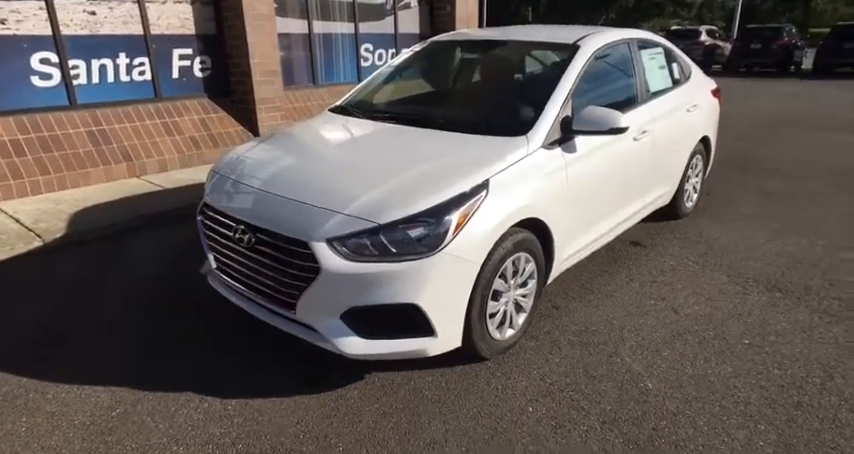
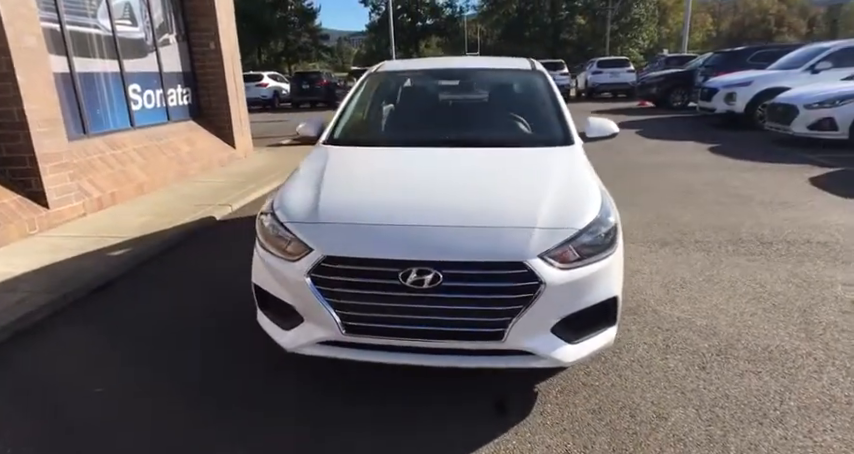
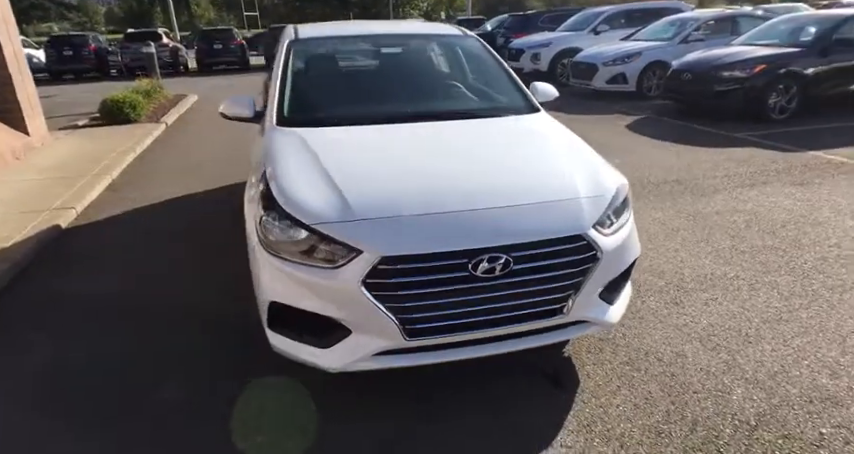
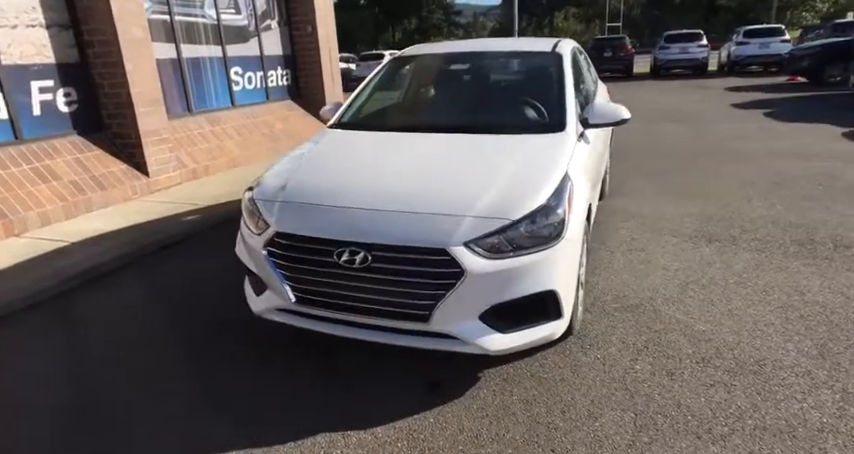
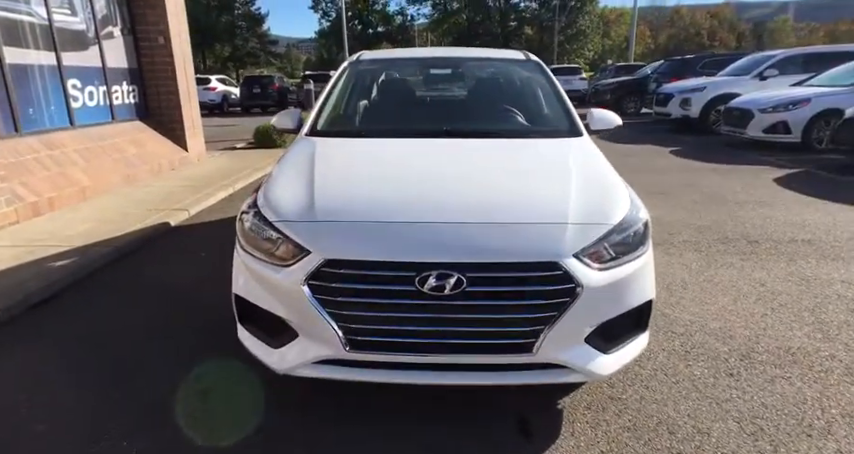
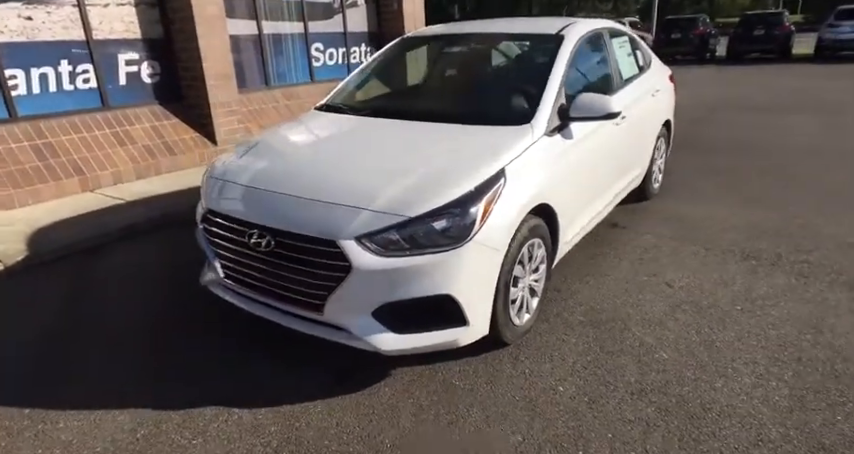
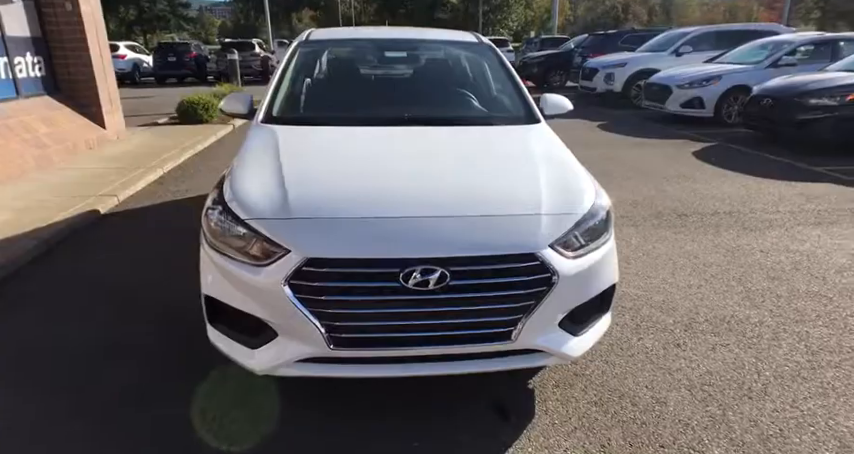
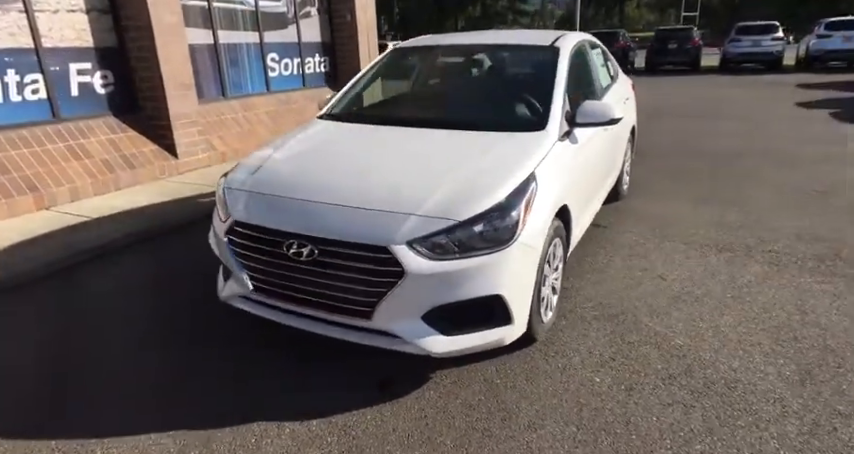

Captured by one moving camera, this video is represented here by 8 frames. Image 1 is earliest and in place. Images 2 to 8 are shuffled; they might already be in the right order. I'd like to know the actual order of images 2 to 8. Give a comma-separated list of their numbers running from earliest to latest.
6, 8, 4, 2, 5, 7, 3
